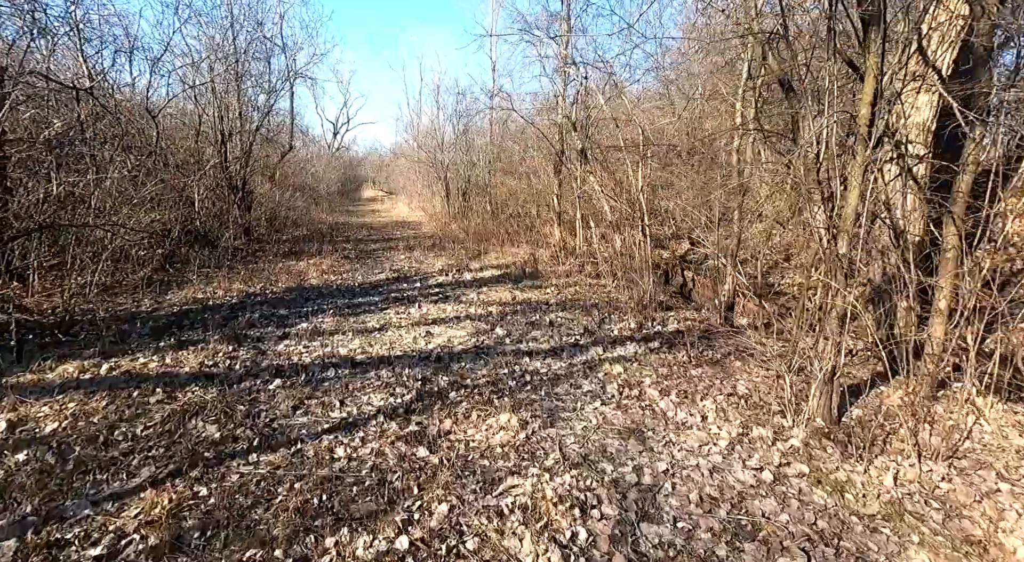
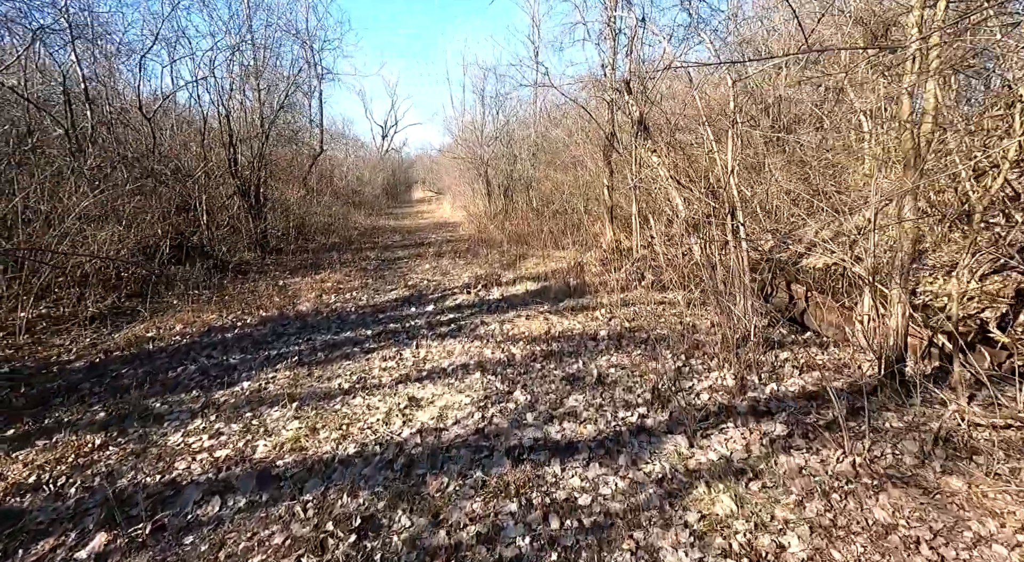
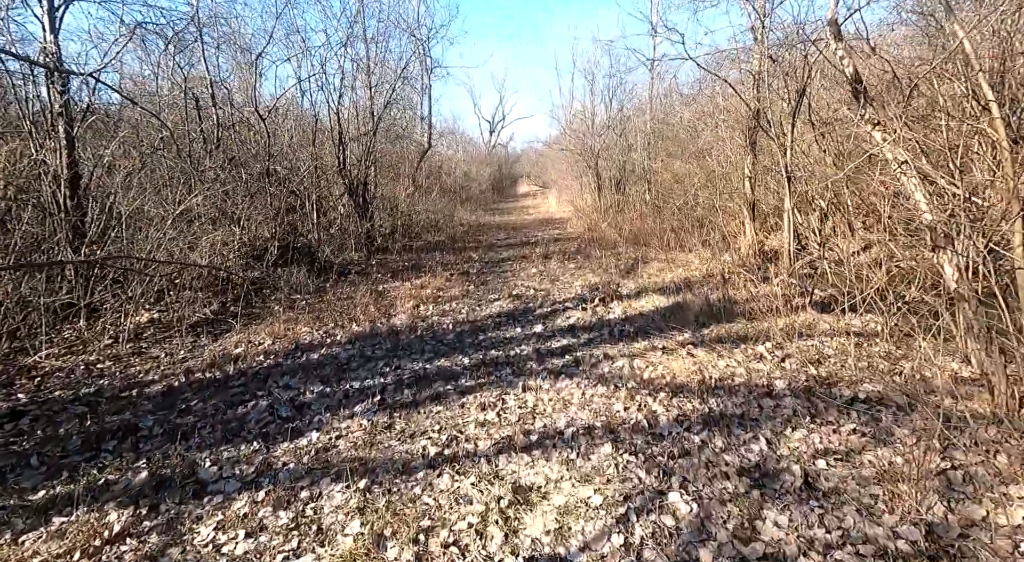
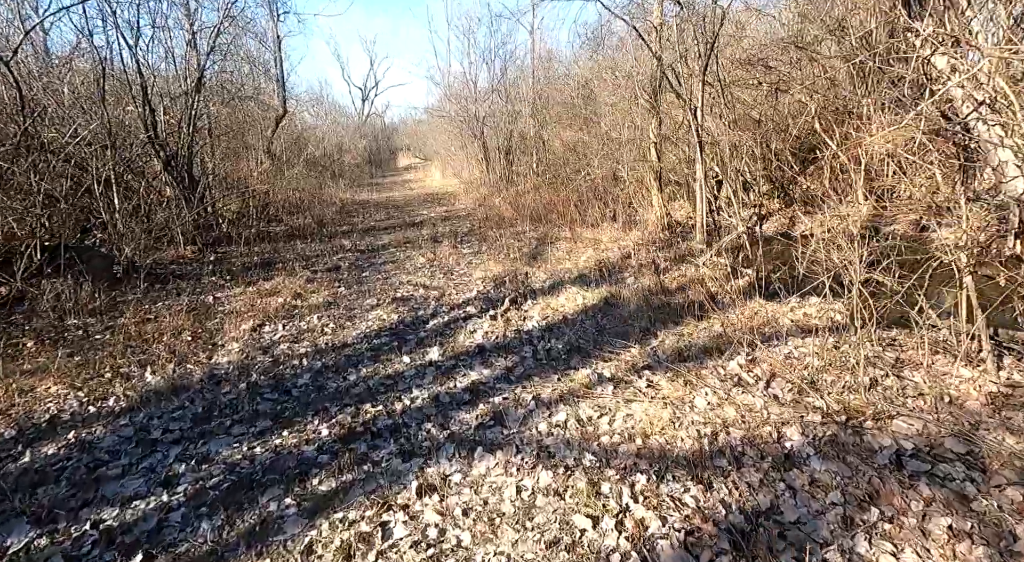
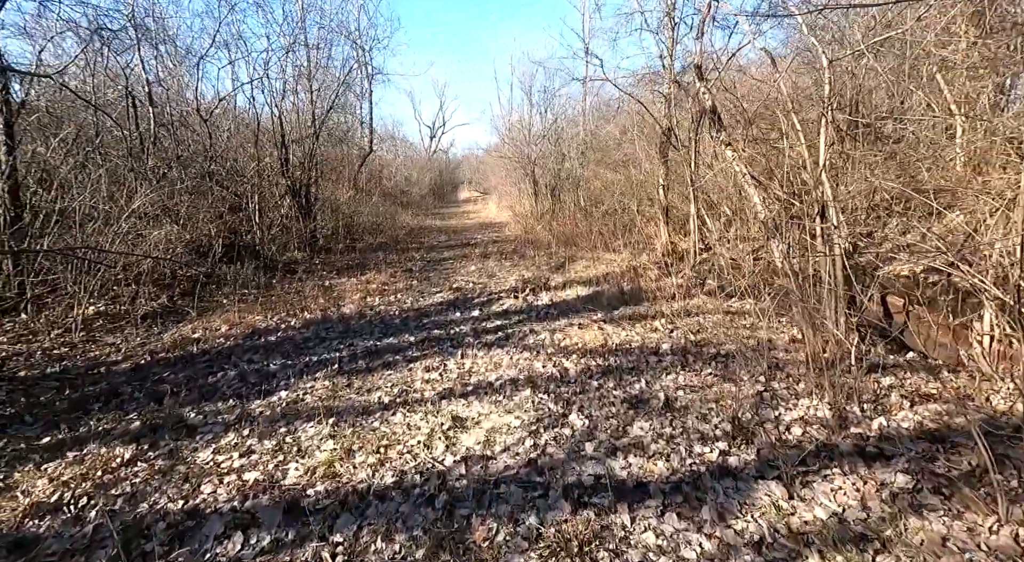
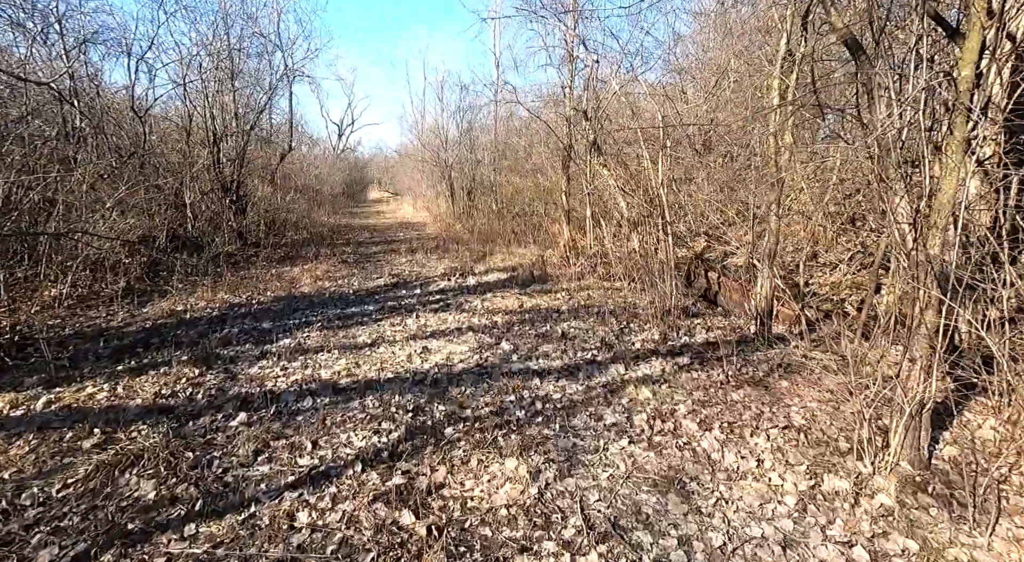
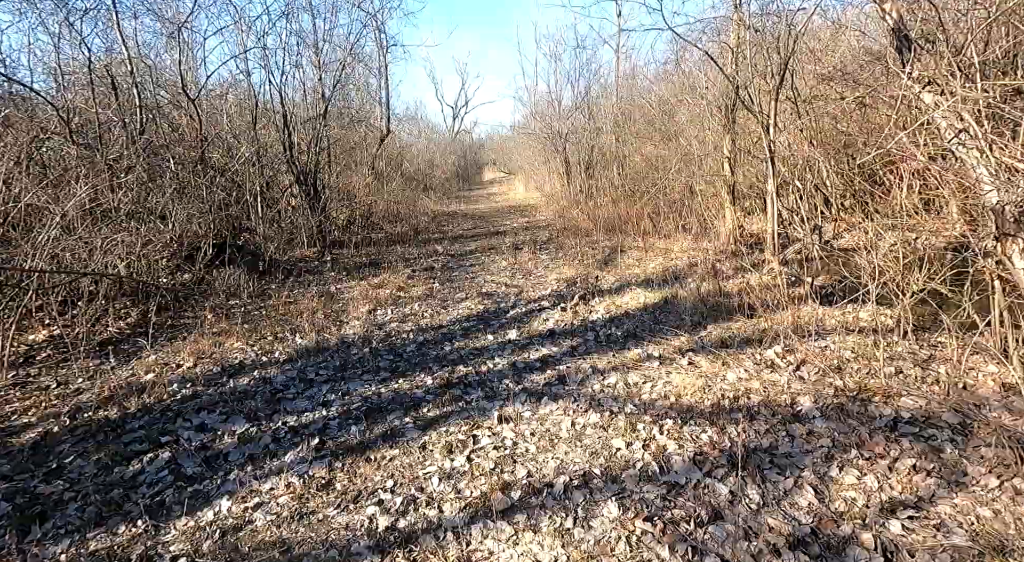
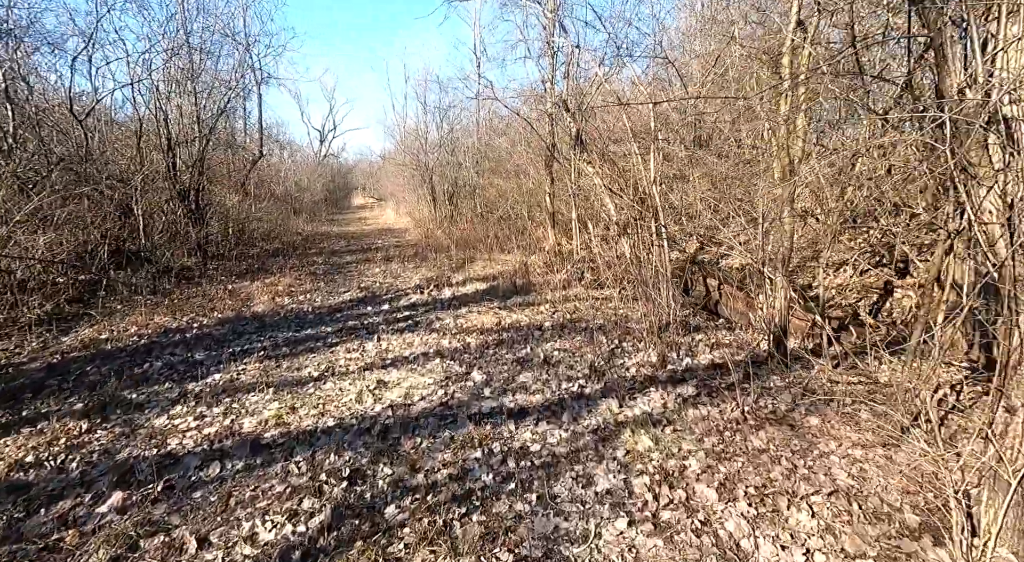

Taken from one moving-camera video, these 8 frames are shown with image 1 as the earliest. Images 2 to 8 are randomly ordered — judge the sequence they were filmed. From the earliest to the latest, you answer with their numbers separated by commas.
6, 8, 2, 5, 3, 7, 4
